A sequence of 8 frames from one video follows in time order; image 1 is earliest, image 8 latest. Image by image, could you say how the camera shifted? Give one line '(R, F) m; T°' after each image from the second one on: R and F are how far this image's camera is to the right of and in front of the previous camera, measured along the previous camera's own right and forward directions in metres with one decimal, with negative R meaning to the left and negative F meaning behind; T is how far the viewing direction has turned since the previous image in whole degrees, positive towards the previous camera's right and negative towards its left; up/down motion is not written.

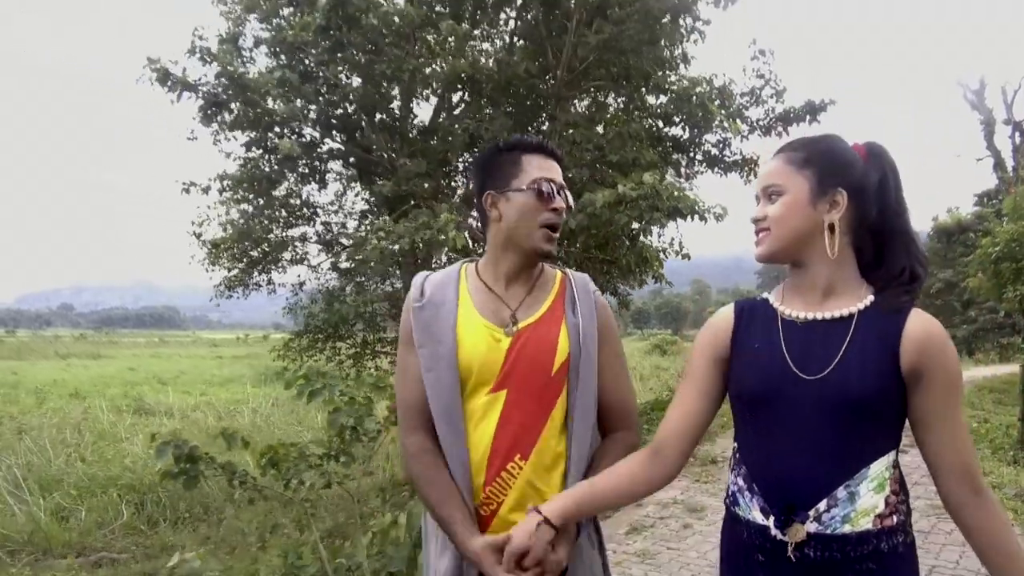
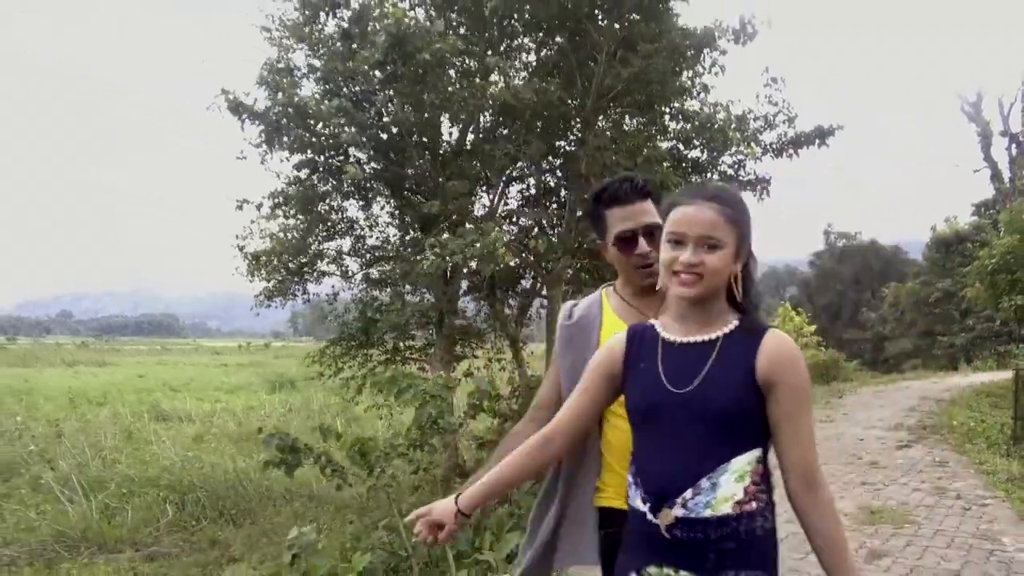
(-0.3, -0.5) m; 0°
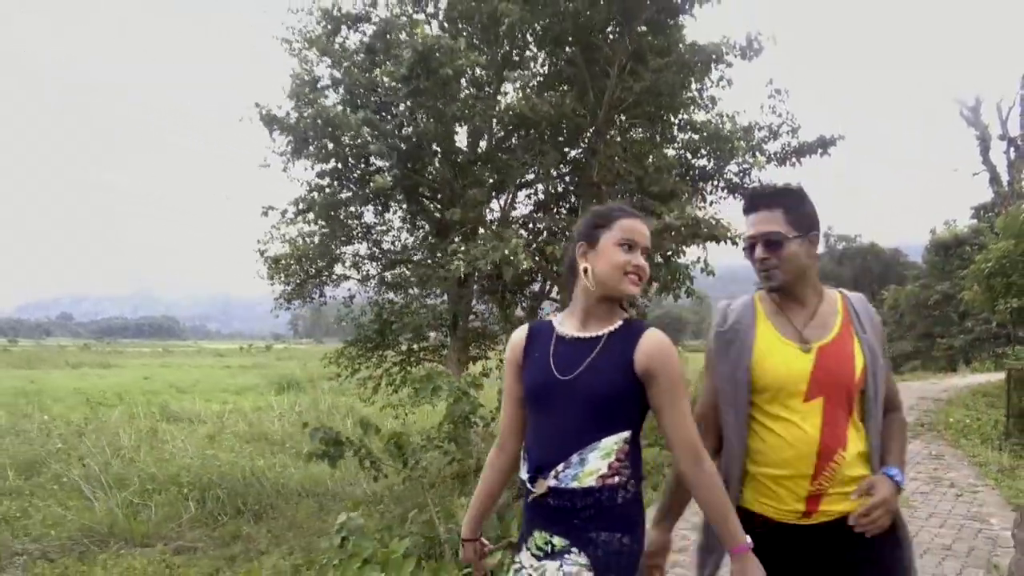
(-0.1, -0.3) m; 0°
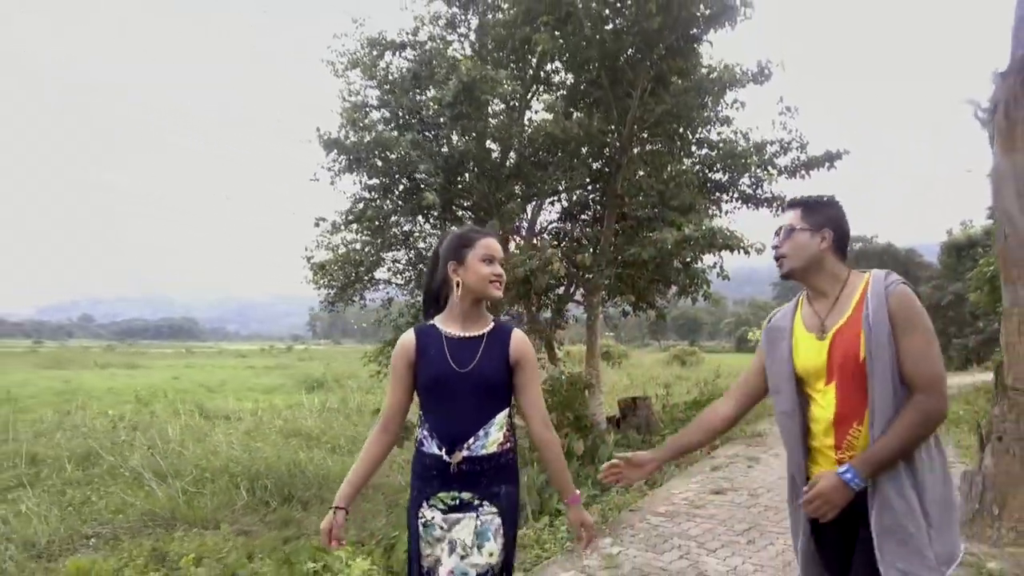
(-0.2, -0.6) m; -1°
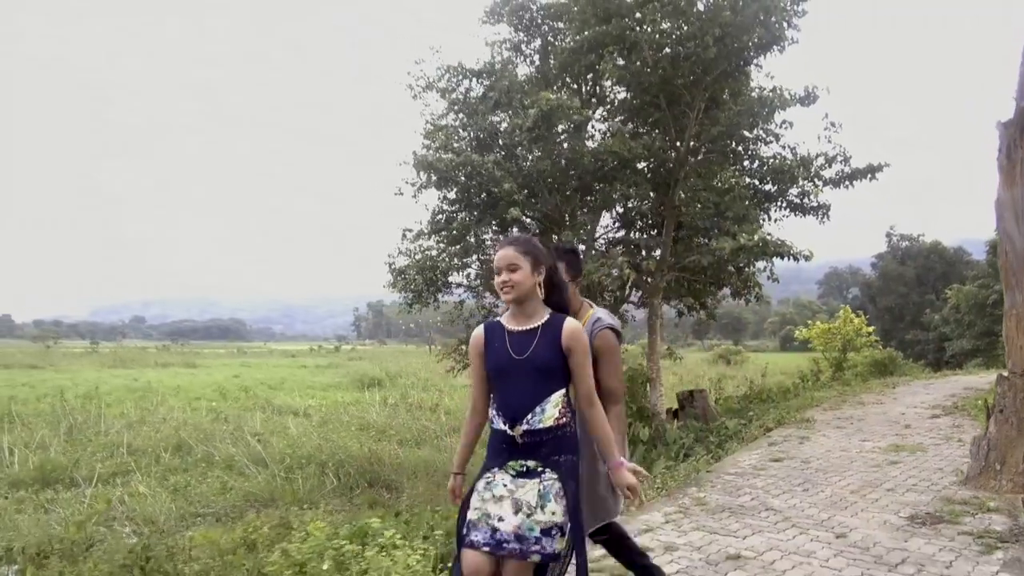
(-0.3, -0.8) m; -3°
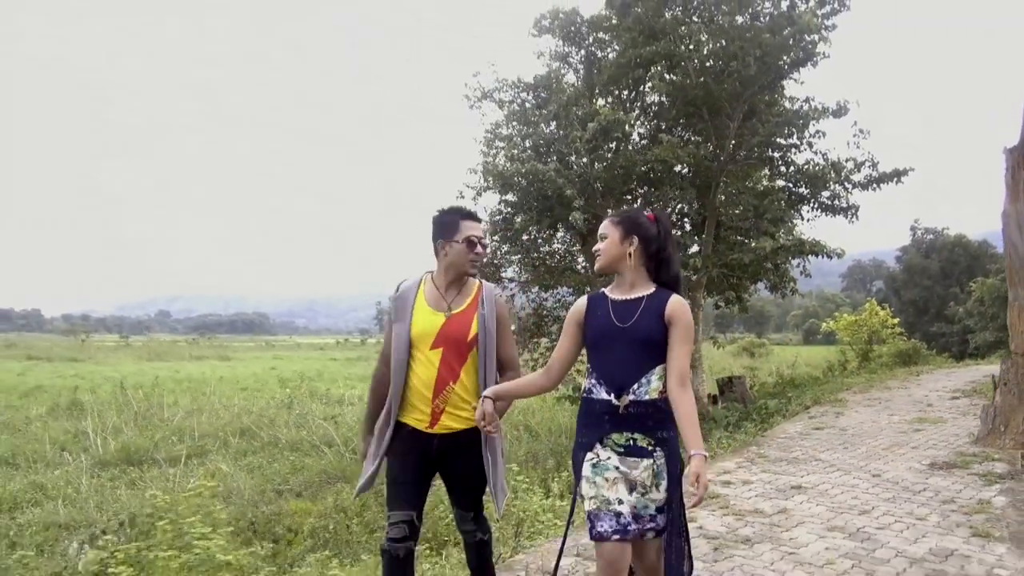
(-0.4, -0.8) m; -1°
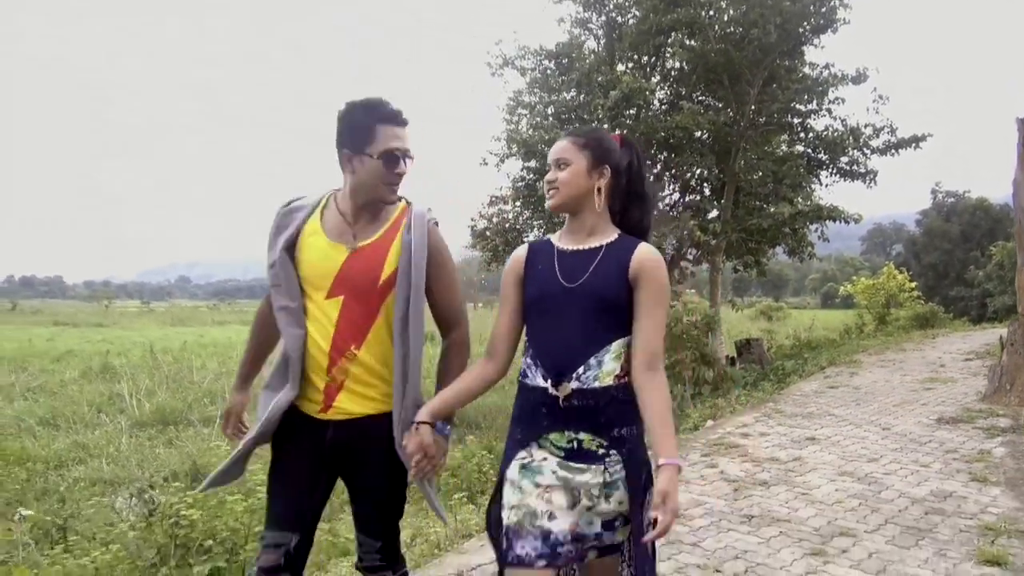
(-0.1, -0.2) m; -1°
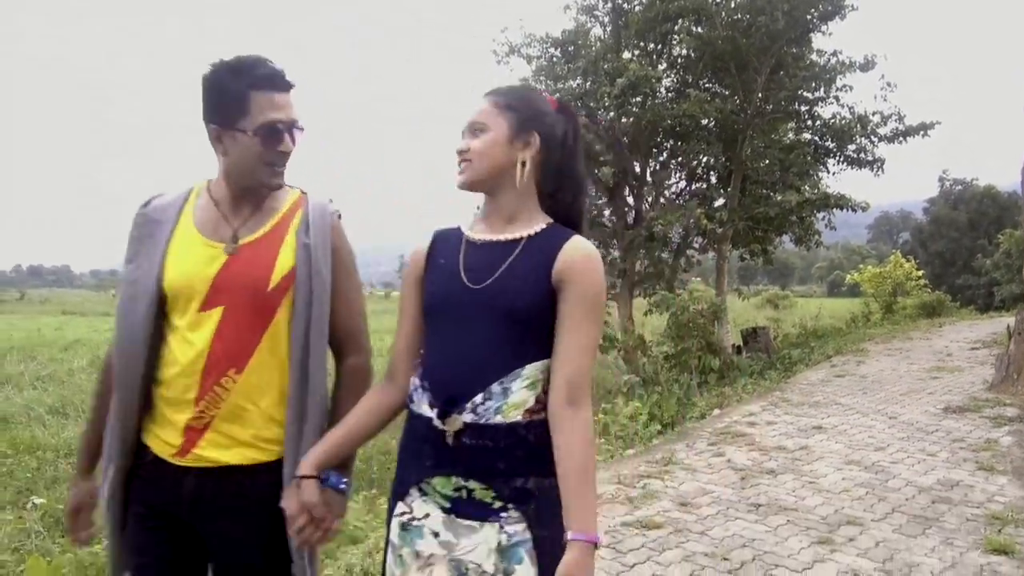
(0.0, 0.0) m; 0°
